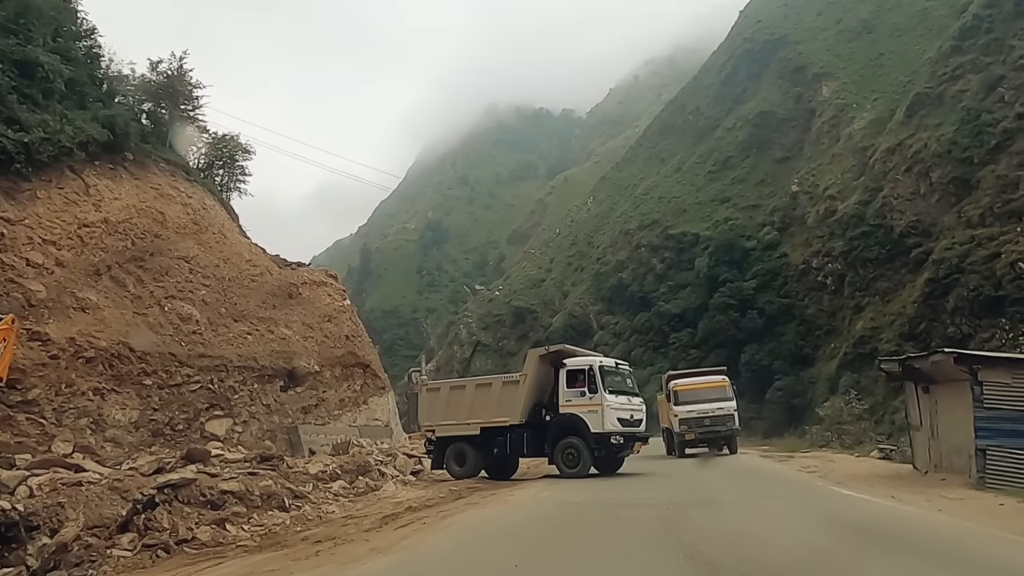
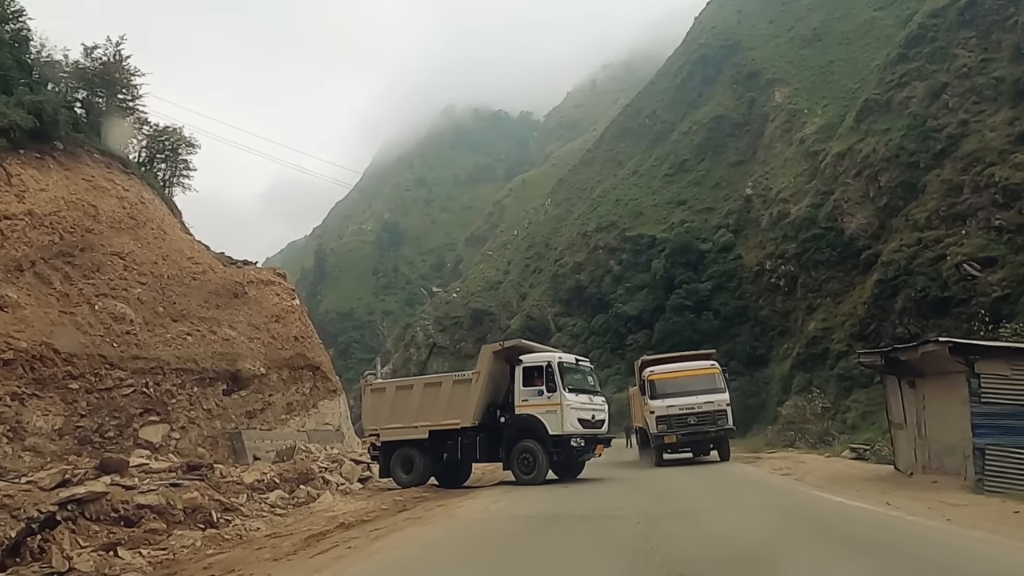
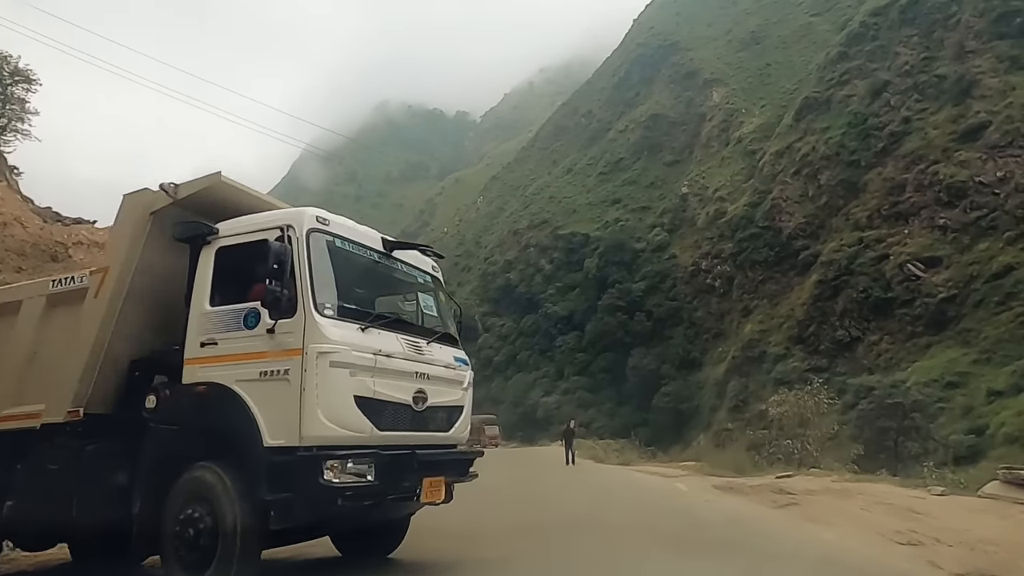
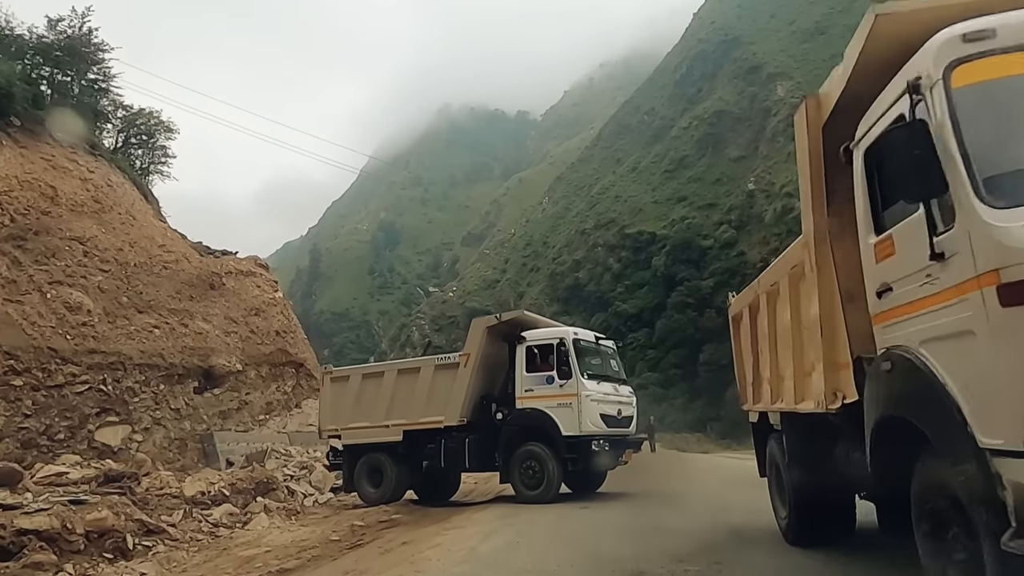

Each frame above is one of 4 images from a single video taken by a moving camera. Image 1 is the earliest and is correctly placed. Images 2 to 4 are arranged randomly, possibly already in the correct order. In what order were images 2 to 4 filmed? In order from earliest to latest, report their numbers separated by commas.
2, 4, 3
